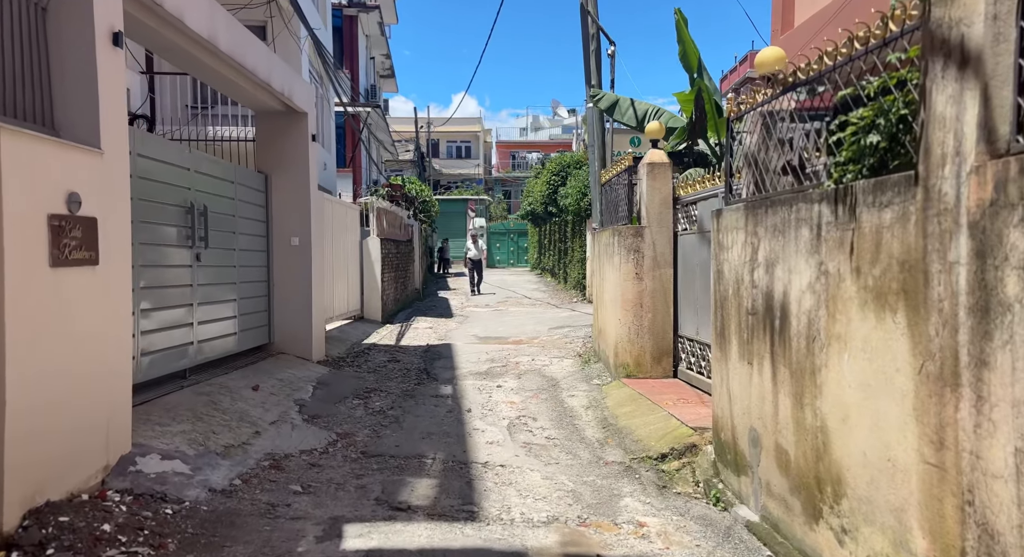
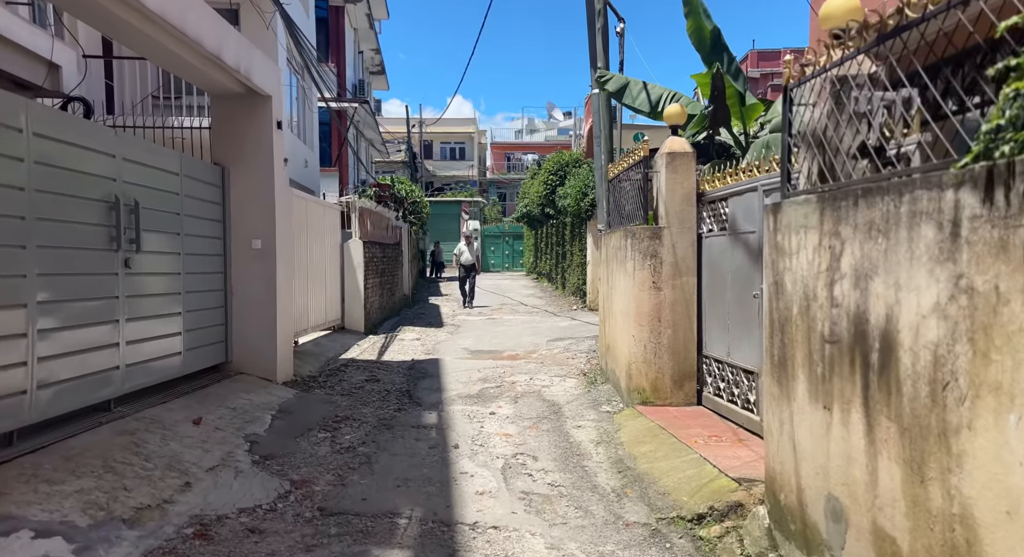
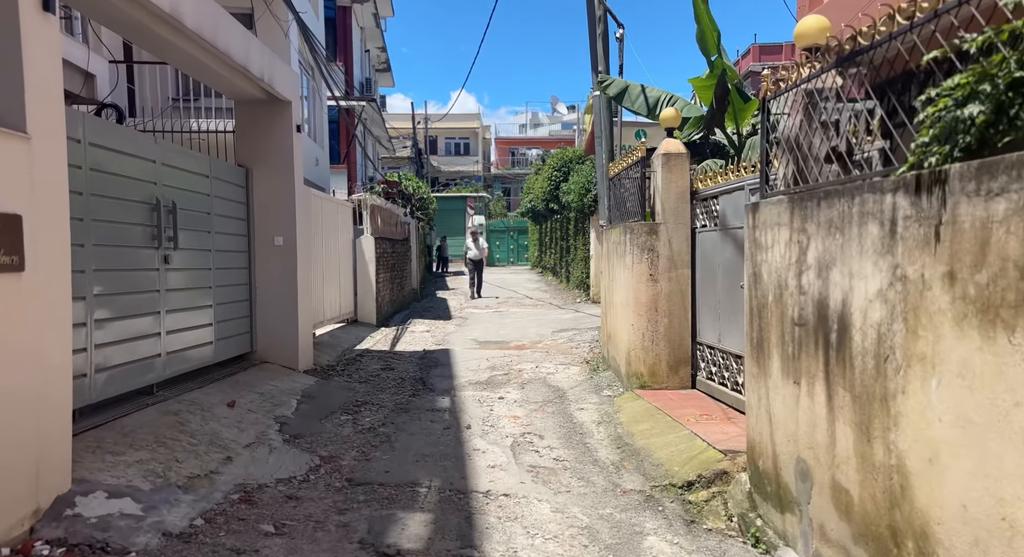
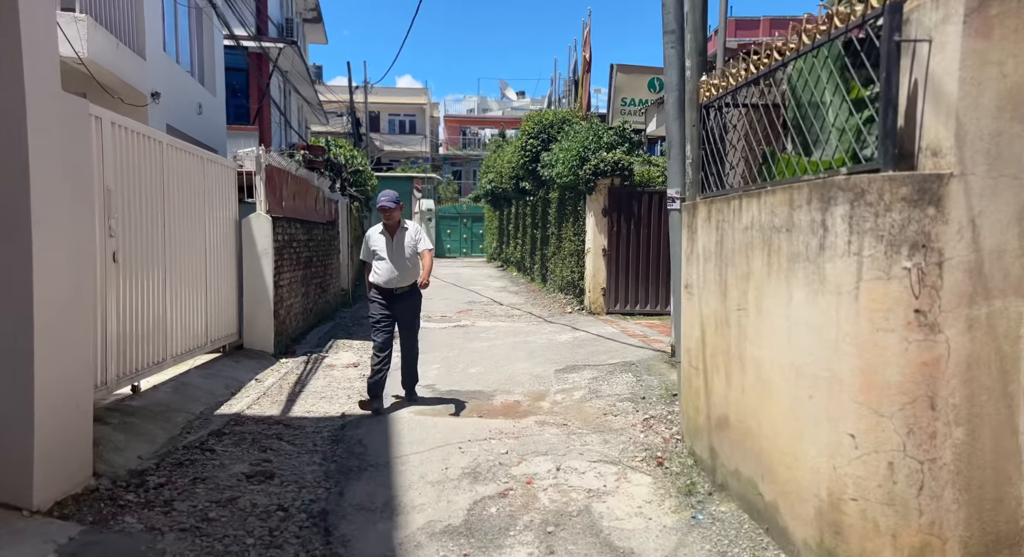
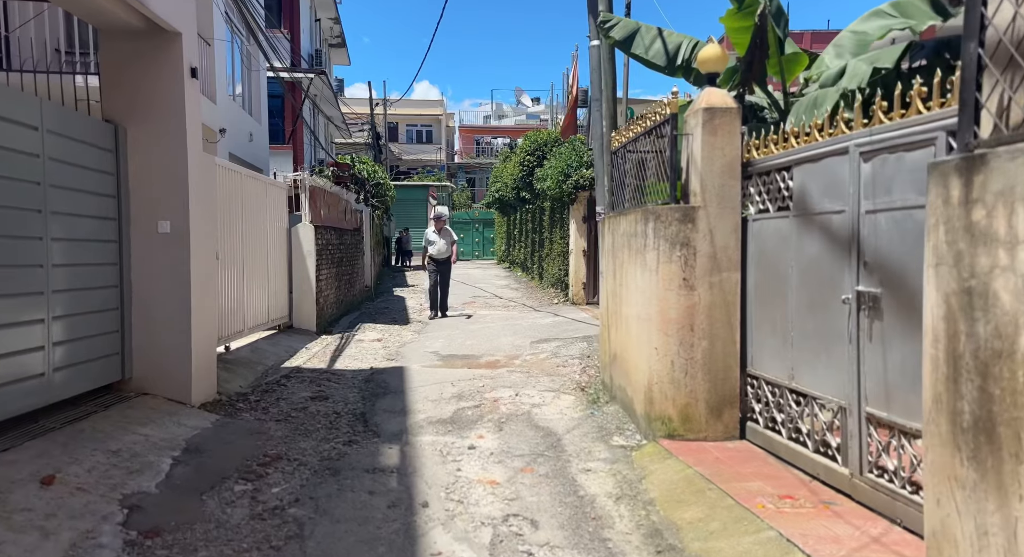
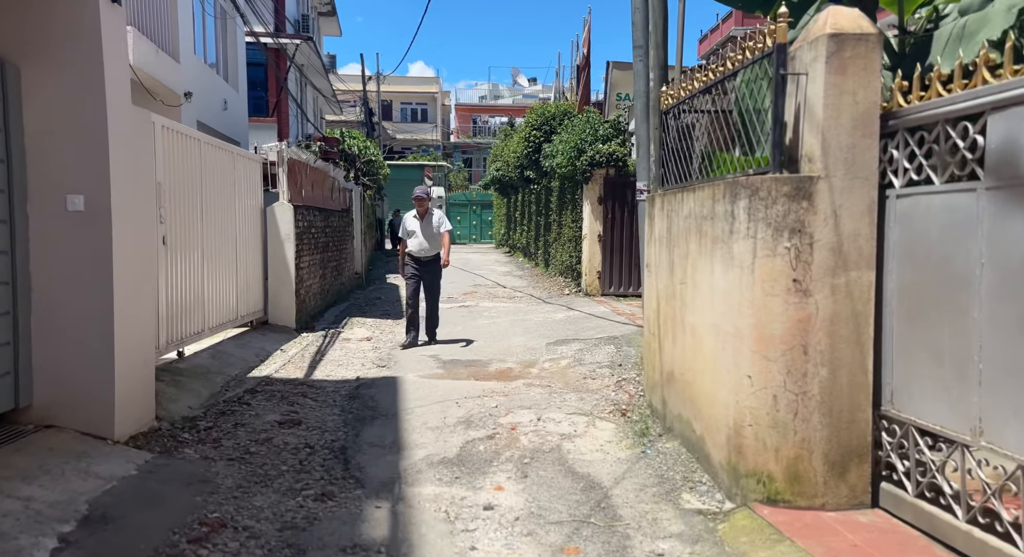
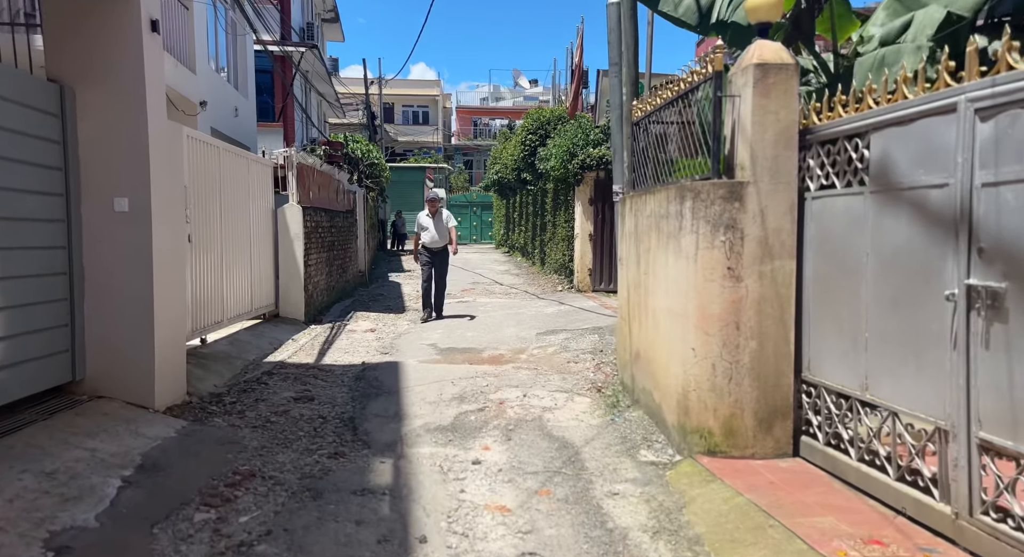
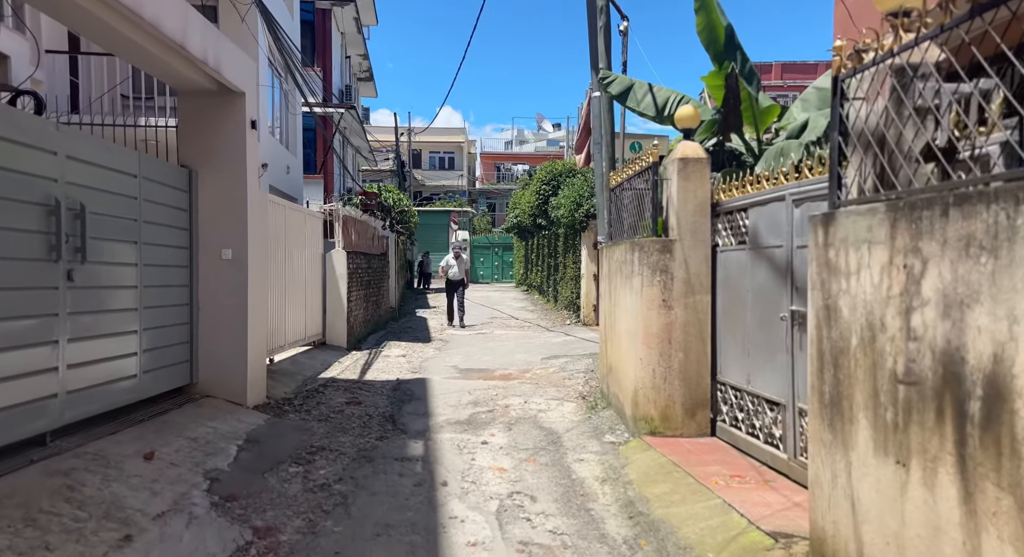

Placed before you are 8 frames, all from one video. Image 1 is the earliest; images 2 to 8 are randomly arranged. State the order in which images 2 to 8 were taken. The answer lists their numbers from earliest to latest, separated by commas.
3, 2, 8, 5, 7, 6, 4
